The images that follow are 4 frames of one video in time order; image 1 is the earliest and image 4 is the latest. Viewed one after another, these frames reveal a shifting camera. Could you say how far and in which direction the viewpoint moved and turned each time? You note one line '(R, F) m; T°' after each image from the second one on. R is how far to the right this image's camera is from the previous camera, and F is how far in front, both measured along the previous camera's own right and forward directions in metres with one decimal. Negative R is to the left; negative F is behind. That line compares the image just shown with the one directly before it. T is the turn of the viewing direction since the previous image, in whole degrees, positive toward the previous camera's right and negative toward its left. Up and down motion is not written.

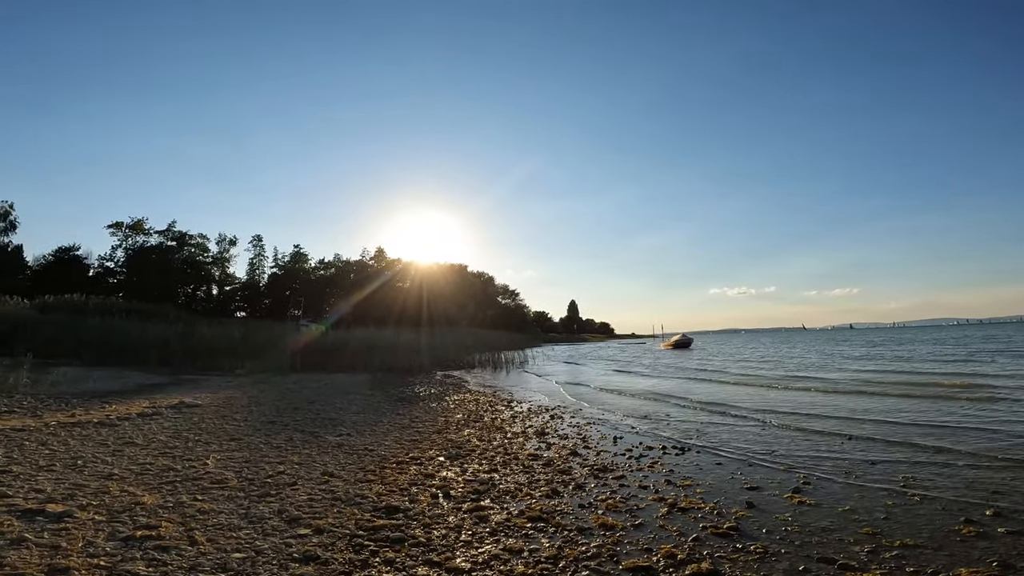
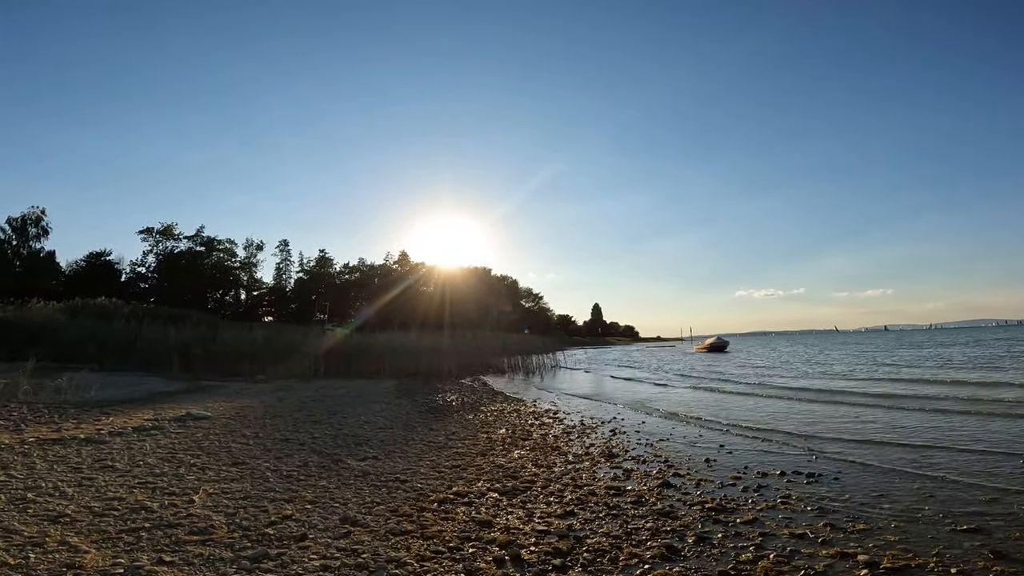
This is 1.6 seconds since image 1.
(-0.8, +2.6) m; -2°
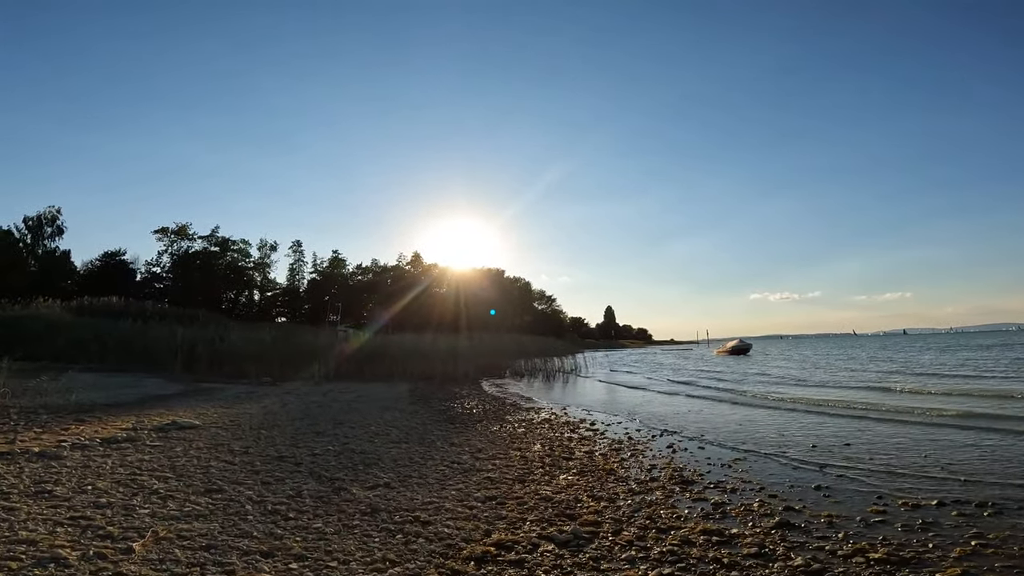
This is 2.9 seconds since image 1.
(-0.6, +2.5) m; -1°
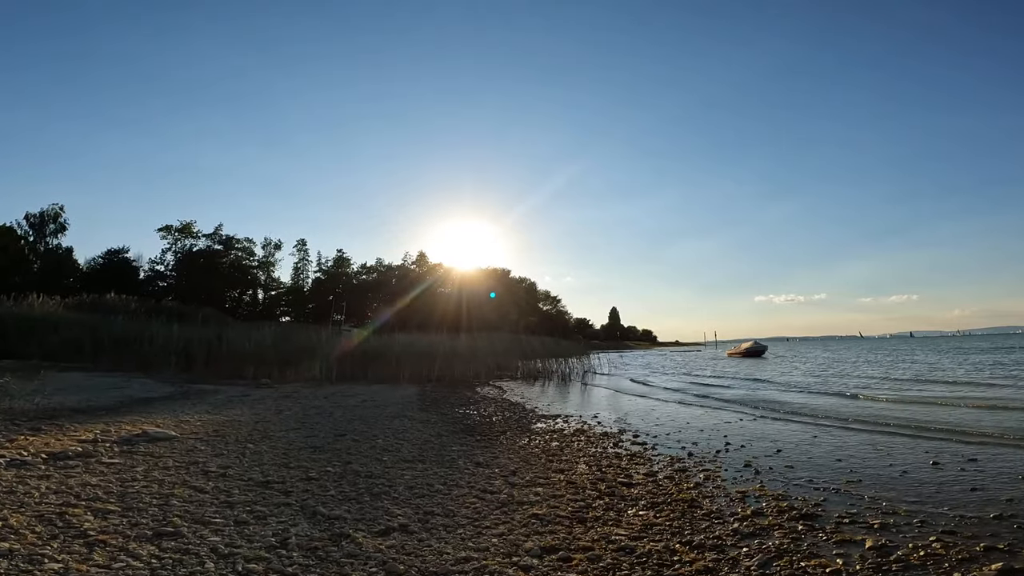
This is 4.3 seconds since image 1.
(-0.7, +2.5) m; 0°
